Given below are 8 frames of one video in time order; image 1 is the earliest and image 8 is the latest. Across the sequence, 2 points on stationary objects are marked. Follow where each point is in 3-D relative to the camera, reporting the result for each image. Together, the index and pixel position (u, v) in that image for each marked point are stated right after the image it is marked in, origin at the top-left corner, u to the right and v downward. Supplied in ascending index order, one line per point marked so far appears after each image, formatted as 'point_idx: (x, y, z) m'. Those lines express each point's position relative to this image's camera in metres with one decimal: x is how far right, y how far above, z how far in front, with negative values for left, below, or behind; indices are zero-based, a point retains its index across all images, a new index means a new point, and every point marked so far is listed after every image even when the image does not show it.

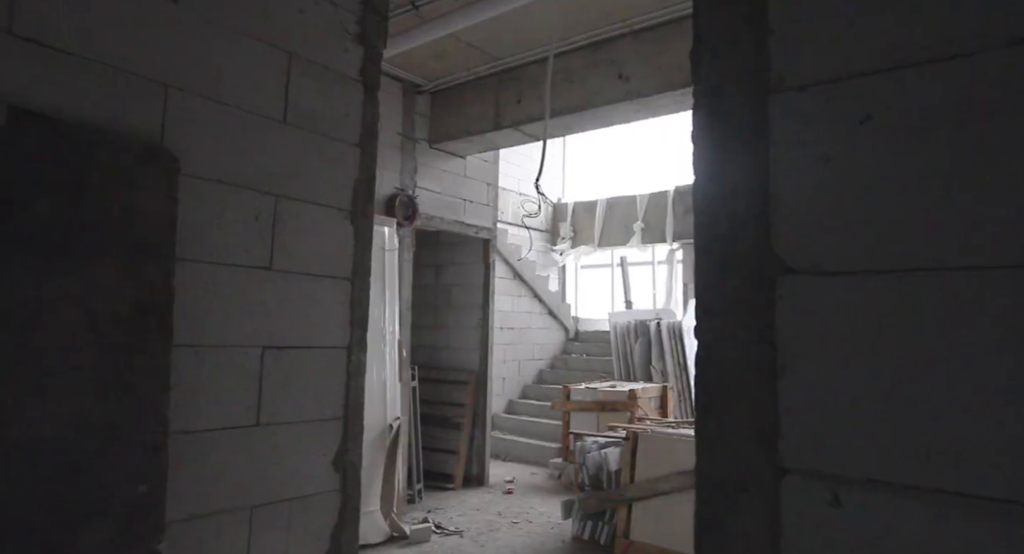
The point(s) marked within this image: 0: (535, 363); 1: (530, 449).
0: (+0.3, -1.0, +7.5) m
1: (+0.2, -1.6, +6.2) m
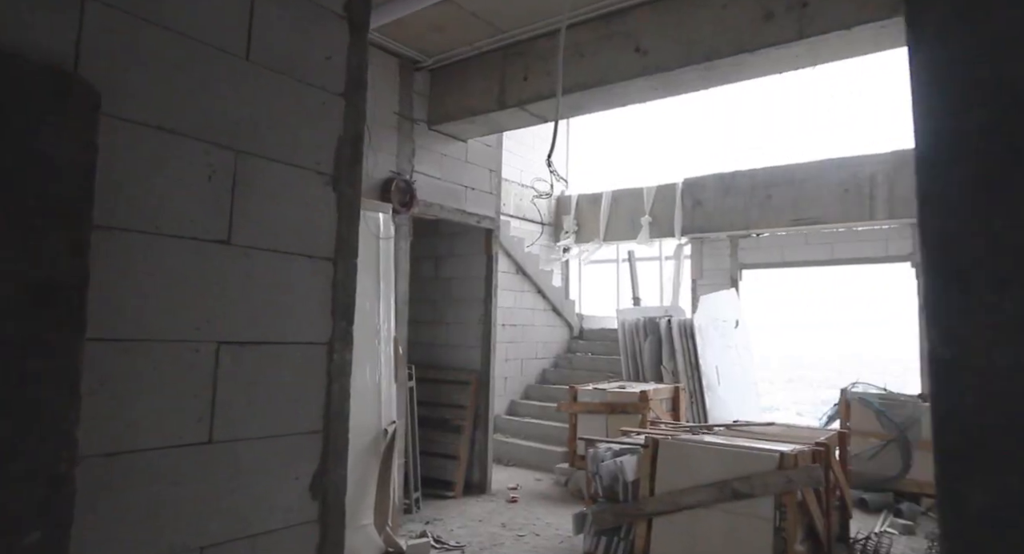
0: (+0.3, -0.9, +7.1) m
1: (+0.2, -1.6, +5.9) m
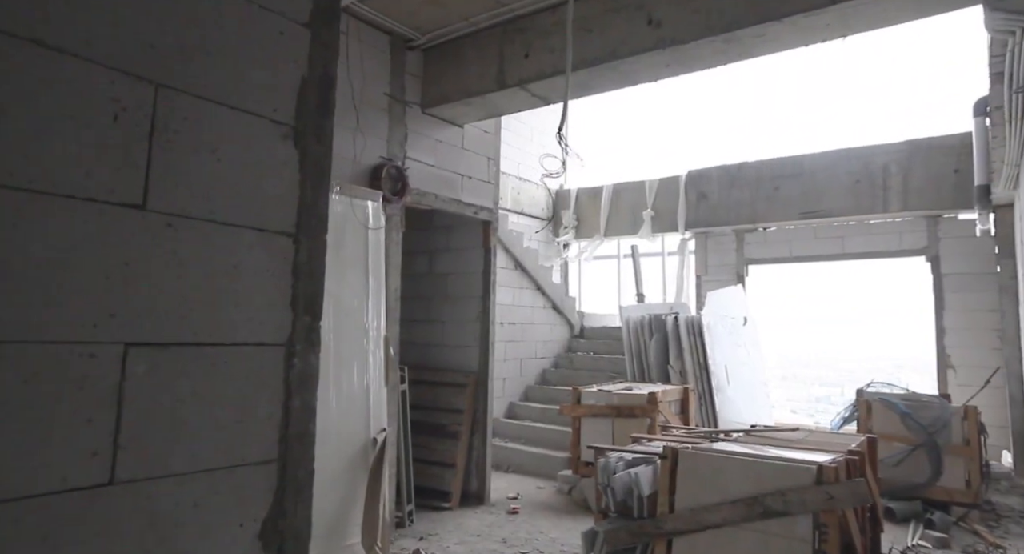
0: (+0.3, -0.9, +6.8) m
1: (+0.2, -1.5, +5.6) m
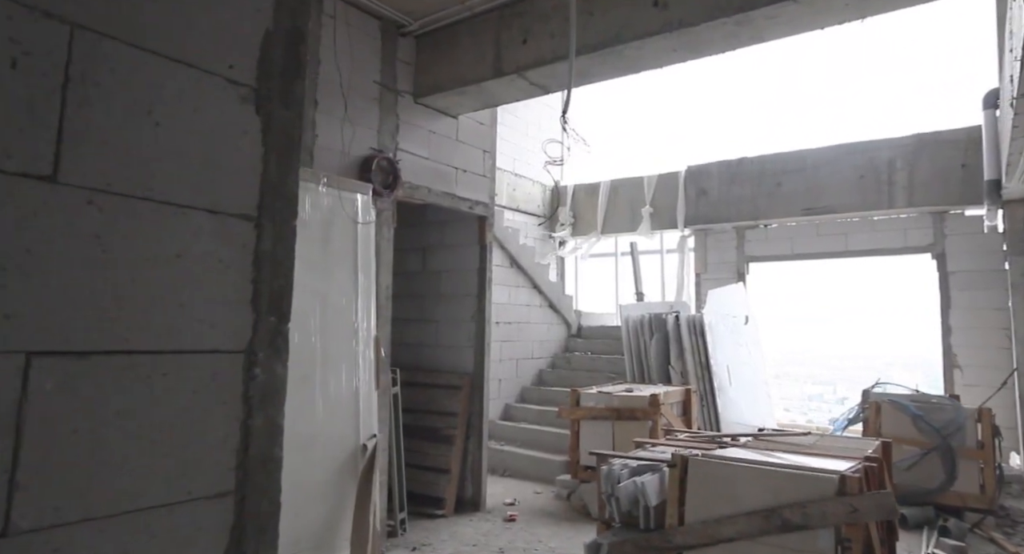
0: (+0.2, -0.8, +6.7) m
1: (+0.1, -1.5, +5.4) m
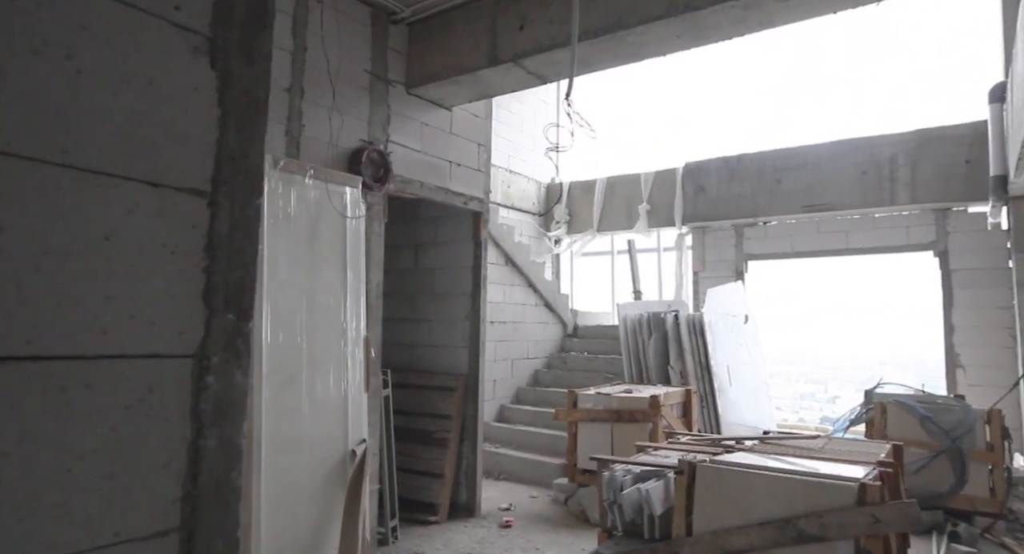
0: (+0.2, -0.8, +6.5) m
1: (+0.1, -1.5, +5.3) m
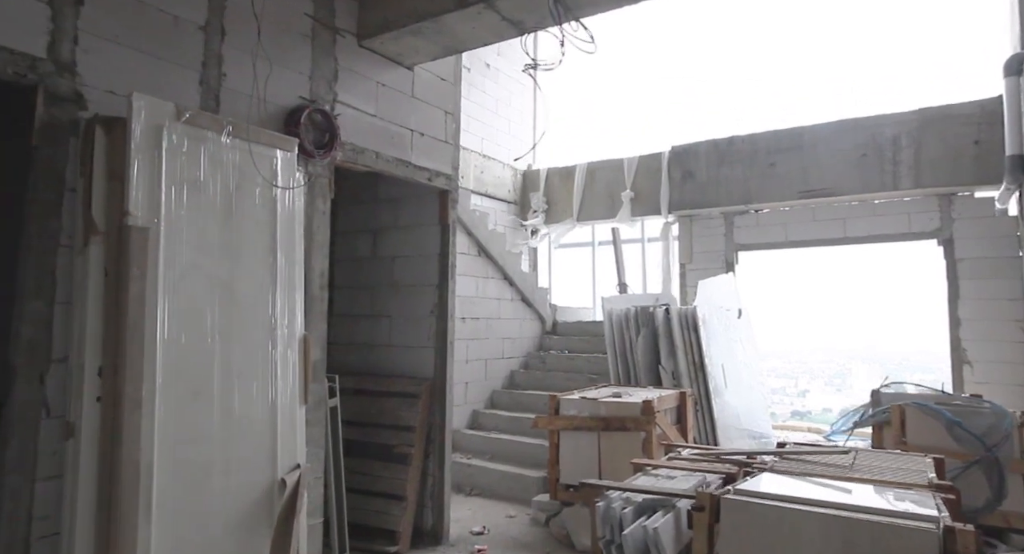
0: (-0.1, -0.8, +5.9) m
1: (-0.1, -1.4, +4.7) m
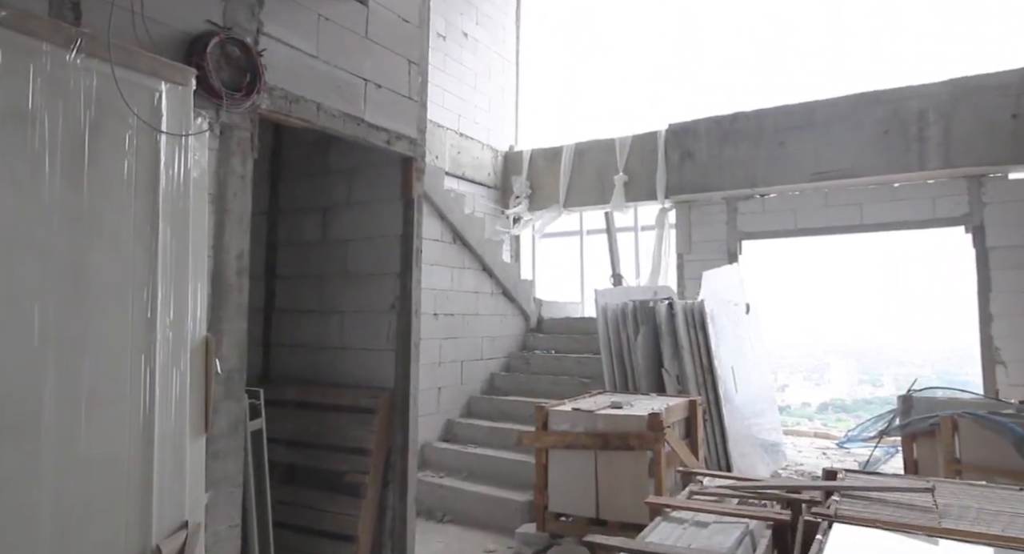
0: (-0.2, -0.7, +5.2) m
1: (-0.2, -1.4, +4.0) m
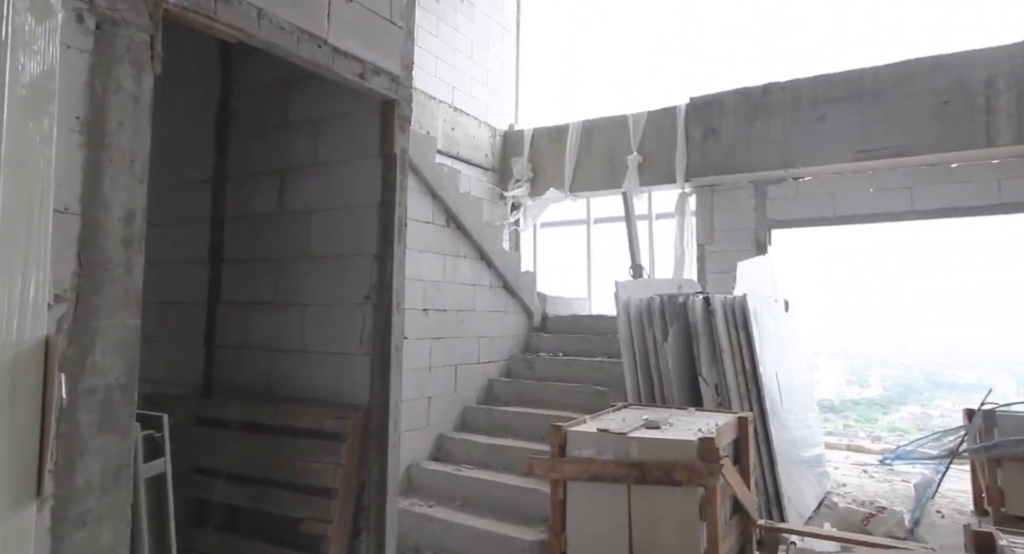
0: (-0.2, -0.6, +4.5) m
1: (-0.2, -1.3, +3.3) m
